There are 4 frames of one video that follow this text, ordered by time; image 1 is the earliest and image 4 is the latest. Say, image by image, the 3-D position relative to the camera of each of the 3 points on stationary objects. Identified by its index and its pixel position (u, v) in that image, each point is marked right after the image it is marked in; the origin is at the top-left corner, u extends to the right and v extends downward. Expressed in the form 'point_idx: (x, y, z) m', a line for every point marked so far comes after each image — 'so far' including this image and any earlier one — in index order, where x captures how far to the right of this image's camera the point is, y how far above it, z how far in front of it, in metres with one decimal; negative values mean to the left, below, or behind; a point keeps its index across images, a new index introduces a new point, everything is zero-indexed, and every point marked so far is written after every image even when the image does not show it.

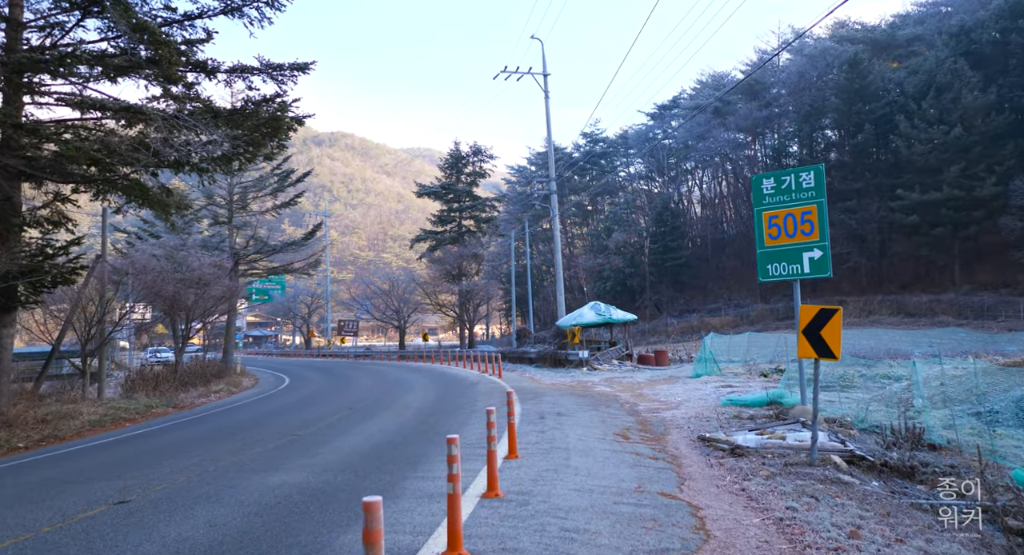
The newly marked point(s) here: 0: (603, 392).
0: (+2.3, -2.9, +18.7) m
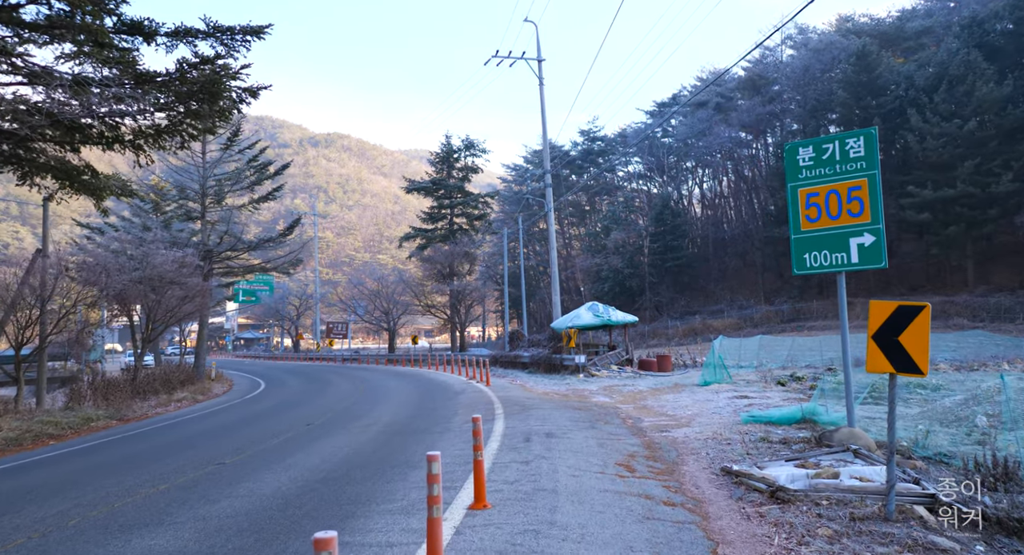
0: (+2.0, -2.8, +16.5) m
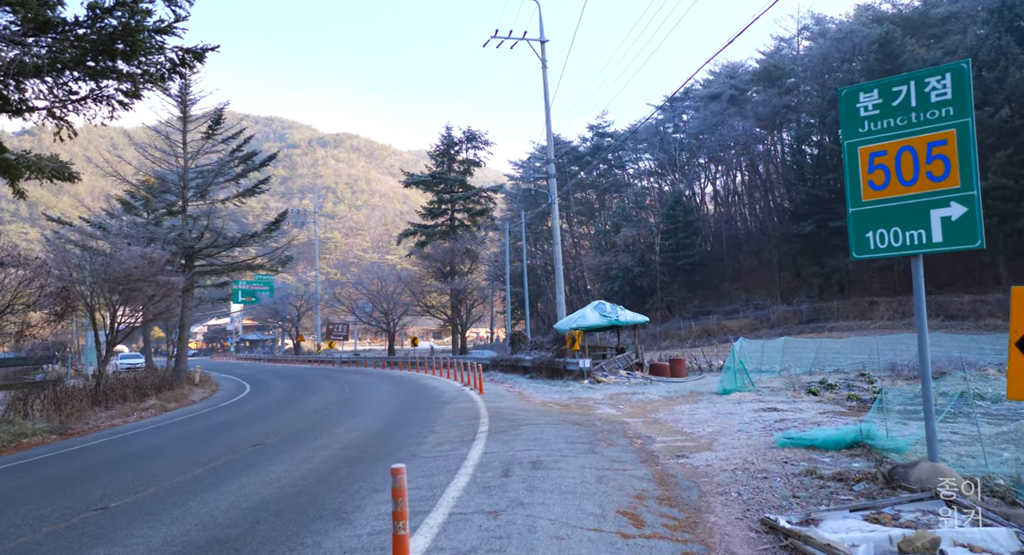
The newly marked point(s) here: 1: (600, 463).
0: (+1.8, -2.7, +14.3) m
1: (+1.0, -2.2, +8.8) m
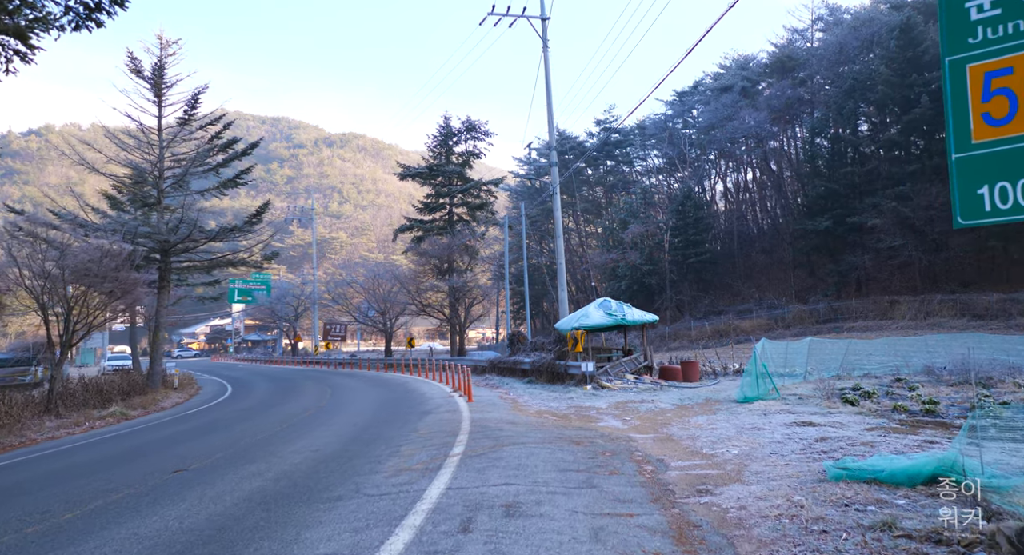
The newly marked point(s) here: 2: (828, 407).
0: (+1.6, -2.5, +12.2) m
1: (+0.8, -2.1, +6.7) m
2: (+6.0, -2.5, +14.0) m
